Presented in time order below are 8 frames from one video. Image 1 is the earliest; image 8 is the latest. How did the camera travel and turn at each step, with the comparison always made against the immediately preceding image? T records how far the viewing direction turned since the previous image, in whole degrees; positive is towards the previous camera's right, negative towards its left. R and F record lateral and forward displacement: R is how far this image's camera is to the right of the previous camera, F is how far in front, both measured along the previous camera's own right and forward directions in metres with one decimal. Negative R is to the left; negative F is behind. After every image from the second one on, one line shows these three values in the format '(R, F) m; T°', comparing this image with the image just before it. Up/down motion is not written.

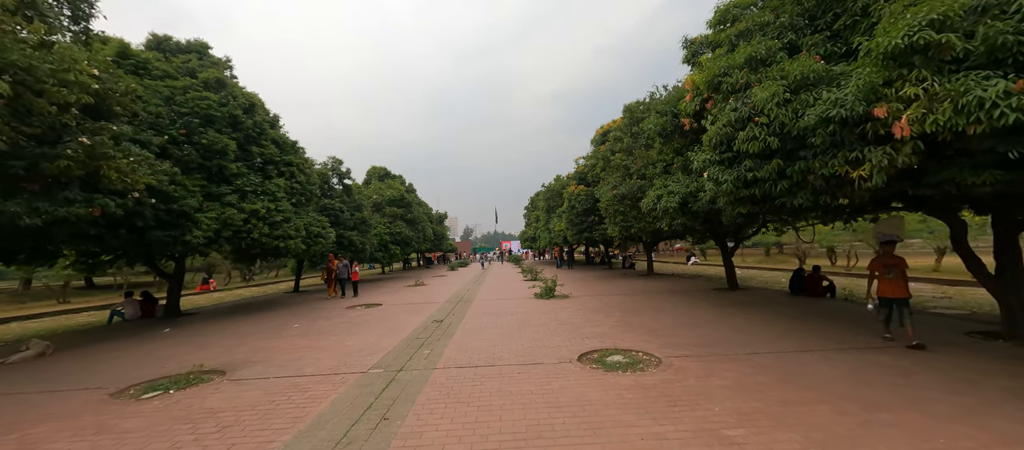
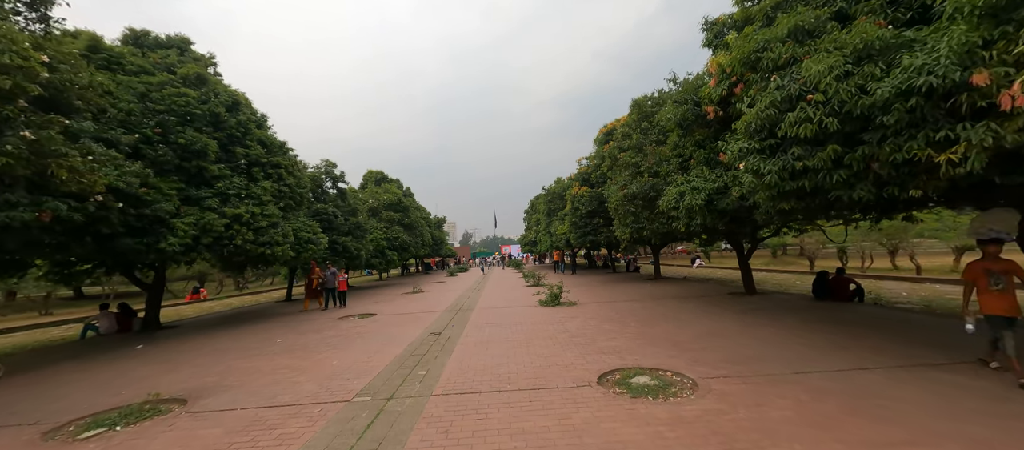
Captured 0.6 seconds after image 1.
(-0.1, +0.7) m; 0°
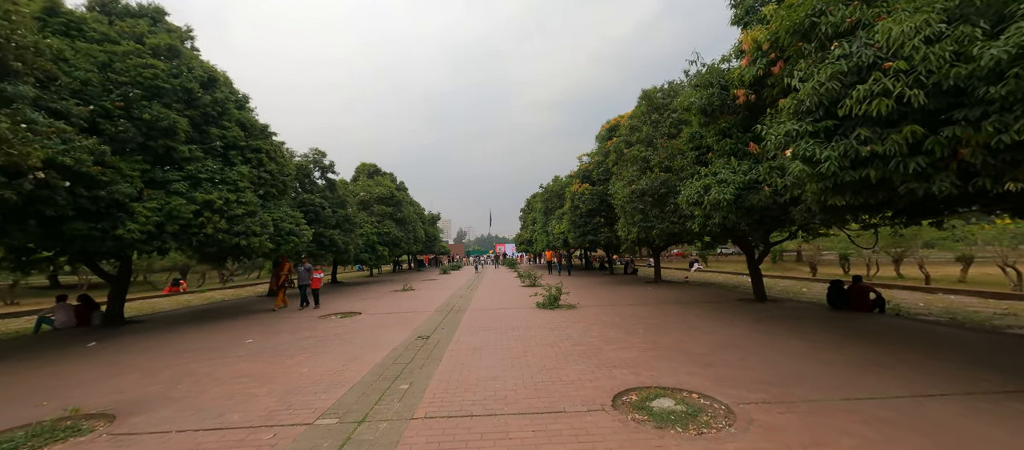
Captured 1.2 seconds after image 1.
(-0.1, +0.8) m; +1°
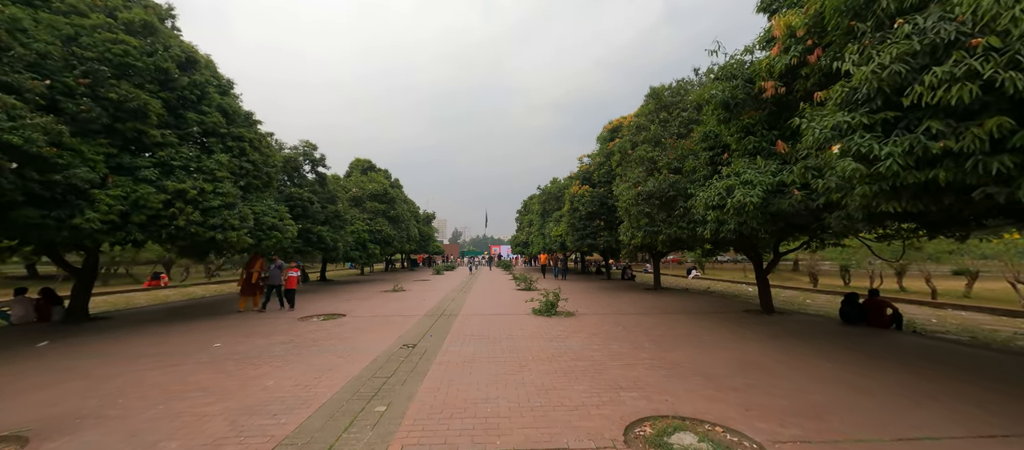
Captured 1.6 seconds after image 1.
(0.0, +0.6) m; +1°
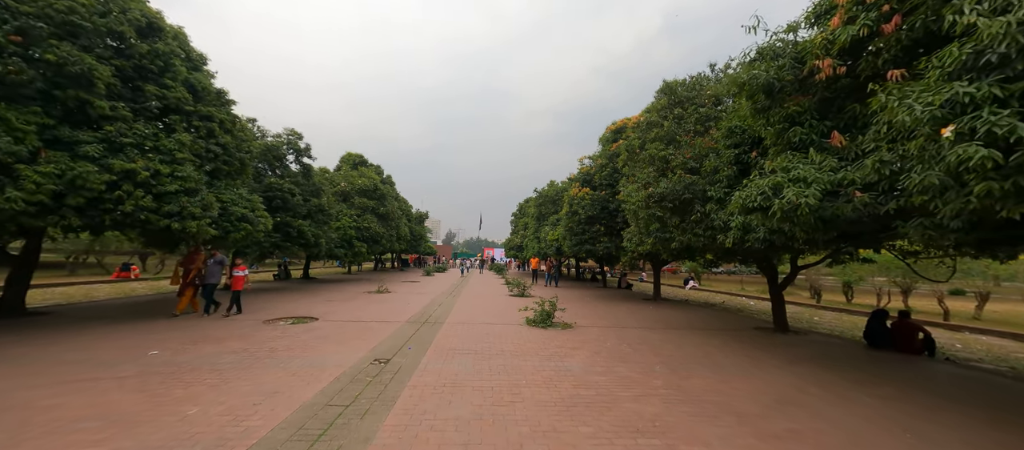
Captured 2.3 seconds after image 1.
(0.0, +0.9) m; +1°
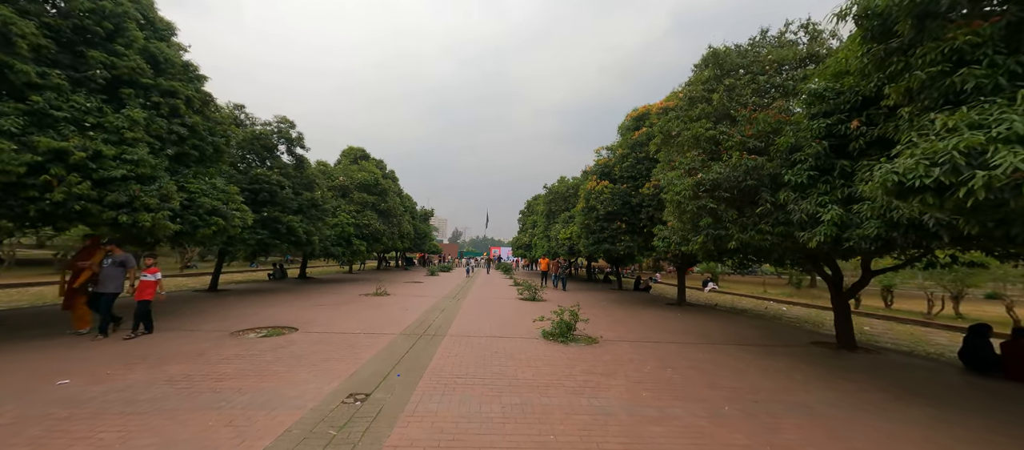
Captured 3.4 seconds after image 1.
(-0.2, +1.4) m; -1°
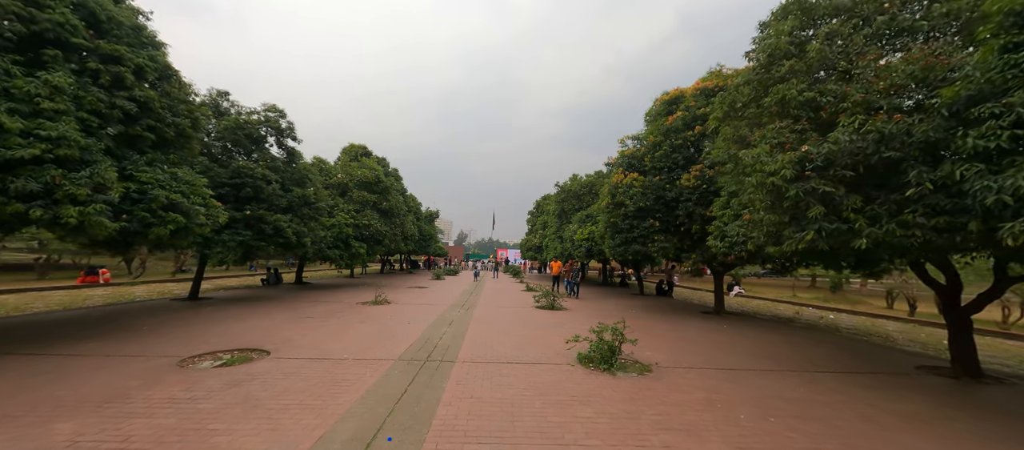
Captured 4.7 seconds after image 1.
(-0.4, +1.6) m; -1°
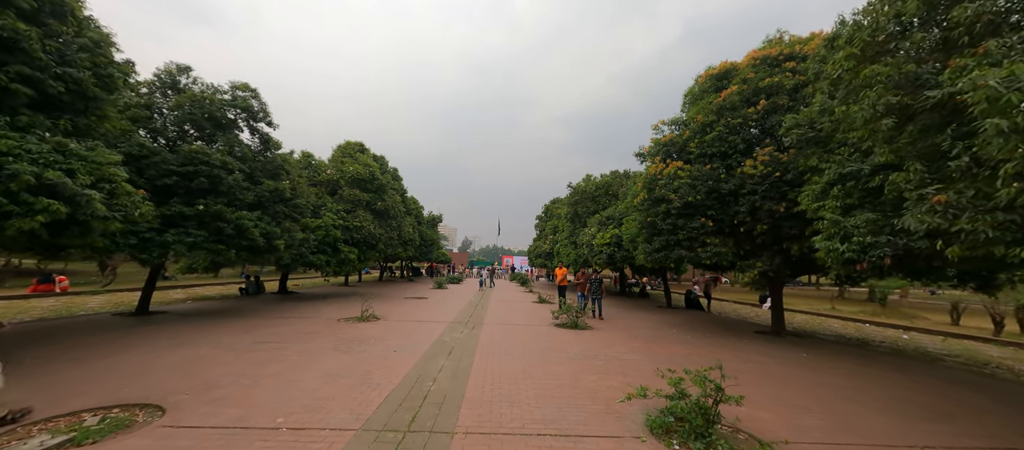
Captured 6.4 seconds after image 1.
(-0.3, +2.2) m; -1°
